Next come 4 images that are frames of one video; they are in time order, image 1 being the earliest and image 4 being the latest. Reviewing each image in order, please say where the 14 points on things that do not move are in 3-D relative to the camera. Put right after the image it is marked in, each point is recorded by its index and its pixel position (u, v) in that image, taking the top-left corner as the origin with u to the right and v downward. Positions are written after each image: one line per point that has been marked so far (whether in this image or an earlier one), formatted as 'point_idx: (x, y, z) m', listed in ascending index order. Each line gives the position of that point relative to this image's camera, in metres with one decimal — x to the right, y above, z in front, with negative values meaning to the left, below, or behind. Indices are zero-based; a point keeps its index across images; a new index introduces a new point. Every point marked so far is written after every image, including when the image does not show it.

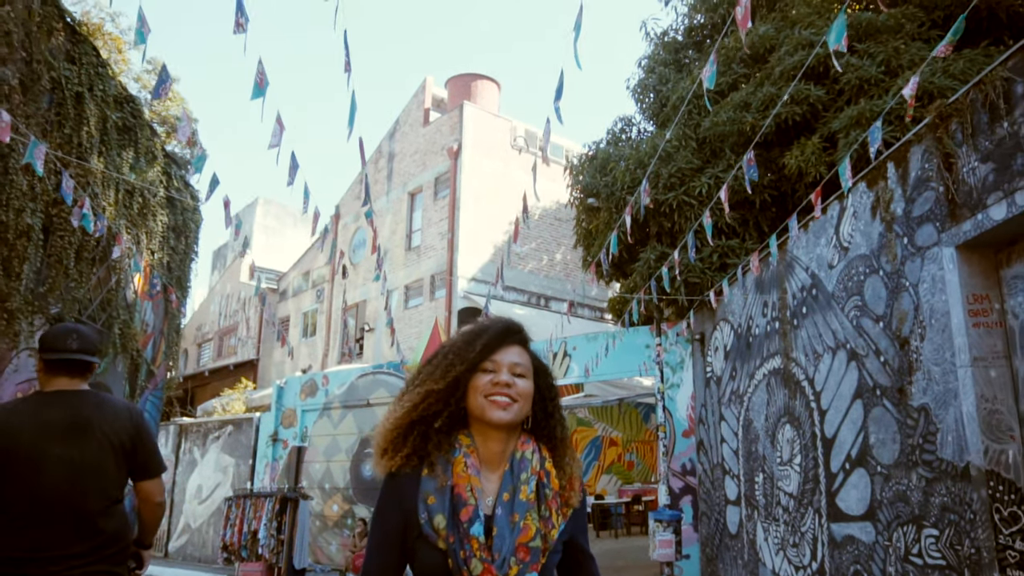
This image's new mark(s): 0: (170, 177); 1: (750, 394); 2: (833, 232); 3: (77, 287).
0: (-3.1, +1.0, +6.9) m
1: (+2.3, -1.0, +7.5) m
2: (+2.5, +0.4, +5.9) m
3: (-3.0, 0.0, +5.3) m
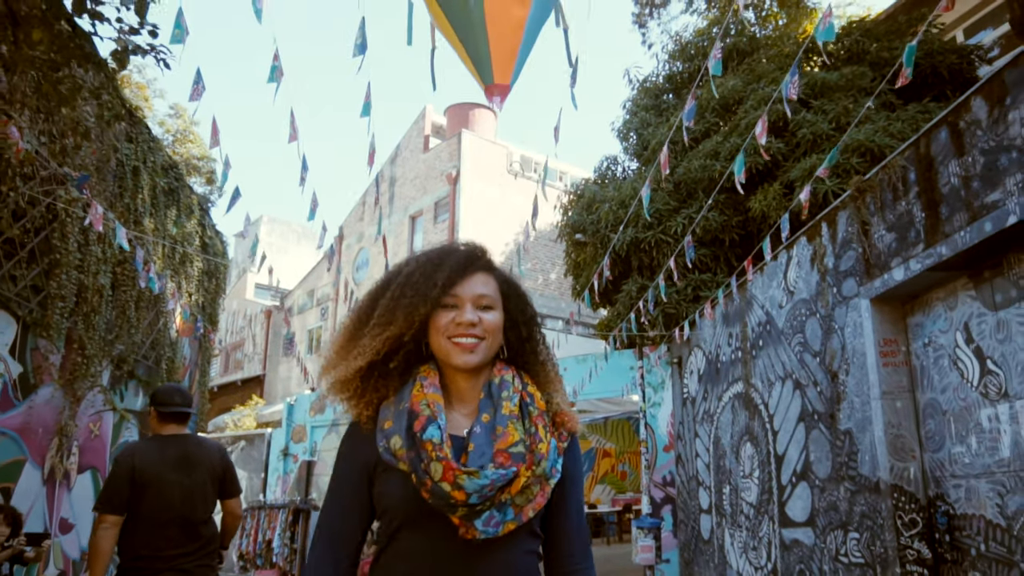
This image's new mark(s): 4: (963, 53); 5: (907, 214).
0: (-3.1, +0.6, +7.9) m
1: (+2.3, -1.4, +8.4) m
2: (+2.4, +0.1, +6.9) m
3: (-3.1, -0.4, +6.3) m
4: (+5.6, +2.9, +9.6) m
5: (+2.6, +0.5, +5.0) m
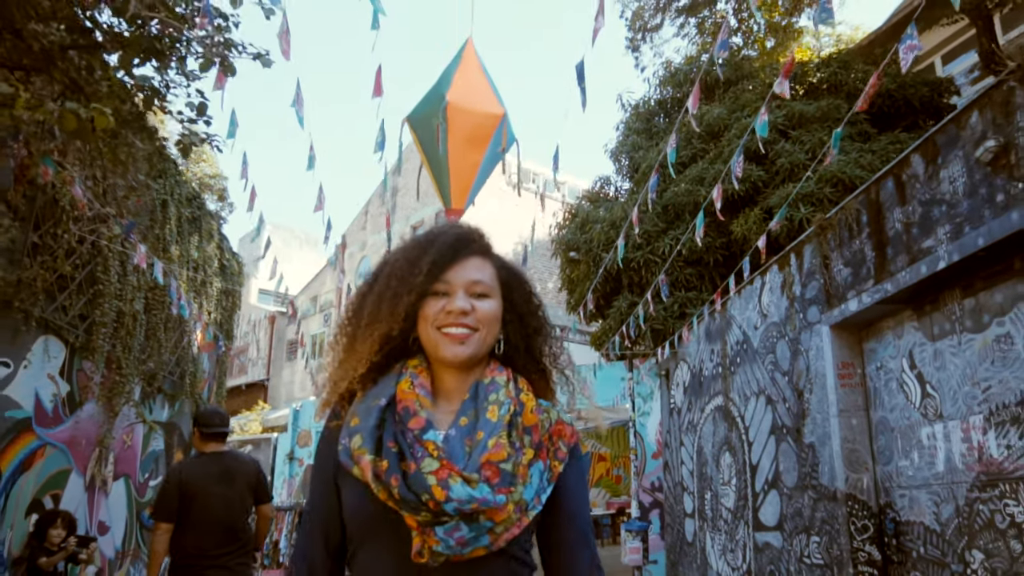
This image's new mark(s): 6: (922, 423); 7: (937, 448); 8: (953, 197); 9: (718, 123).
0: (-3.2, +0.4, +8.5) m
1: (+2.2, -1.6, +9.0) m
2: (+2.4, -0.1, +7.5) m
3: (-3.1, -0.6, +6.9) m
4: (+5.6, +2.7, +10.2) m
5: (+2.6, +0.3, +5.6) m
6: (+2.8, -0.9, +5.2) m
7: (+2.8, -1.0, +5.0) m
8: (+2.6, +0.5, +4.6) m
9: (+2.8, +2.2, +10.4) m
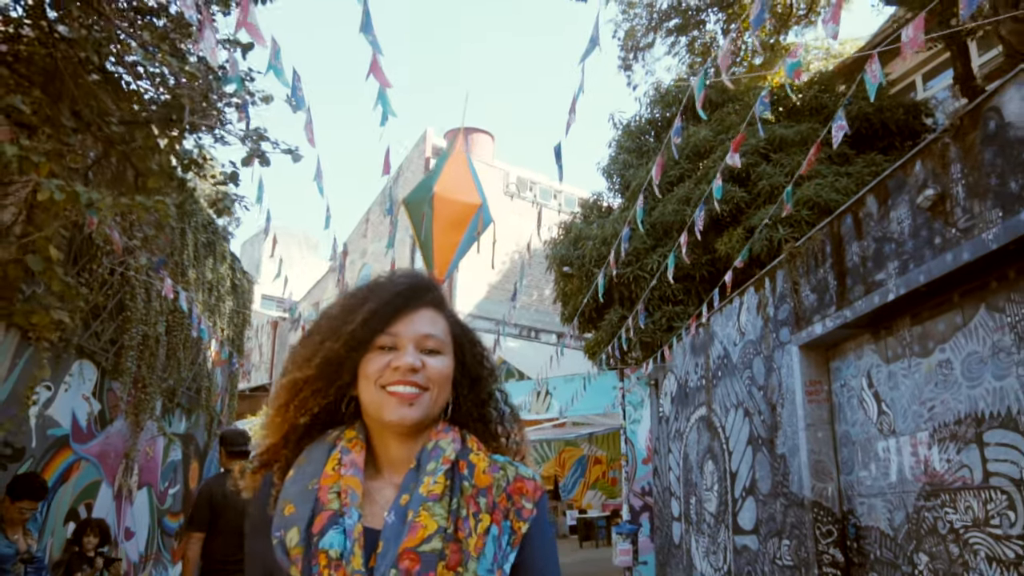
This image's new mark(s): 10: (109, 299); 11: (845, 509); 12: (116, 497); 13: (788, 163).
0: (-3.2, +0.2, +9.0) m
1: (+2.2, -1.8, +9.5) m
2: (+2.3, -0.3, +8.0) m
3: (-3.2, -0.8, +7.4) m
4: (+5.5, +2.5, +10.7) m
5: (+2.5, +0.1, +6.2) m
6: (+2.7, -1.1, +5.7) m
7: (+2.7, -1.2, +5.5) m
8: (+2.6, +0.3, +5.1) m
9: (+2.7, +2.0, +10.9) m
10: (-3.1, -0.1, +5.9) m
11: (+2.7, -1.8, +6.1) m
12: (-3.3, -1.8, +6.5) m
13: (+3.5, +1.6, +9.8) m
